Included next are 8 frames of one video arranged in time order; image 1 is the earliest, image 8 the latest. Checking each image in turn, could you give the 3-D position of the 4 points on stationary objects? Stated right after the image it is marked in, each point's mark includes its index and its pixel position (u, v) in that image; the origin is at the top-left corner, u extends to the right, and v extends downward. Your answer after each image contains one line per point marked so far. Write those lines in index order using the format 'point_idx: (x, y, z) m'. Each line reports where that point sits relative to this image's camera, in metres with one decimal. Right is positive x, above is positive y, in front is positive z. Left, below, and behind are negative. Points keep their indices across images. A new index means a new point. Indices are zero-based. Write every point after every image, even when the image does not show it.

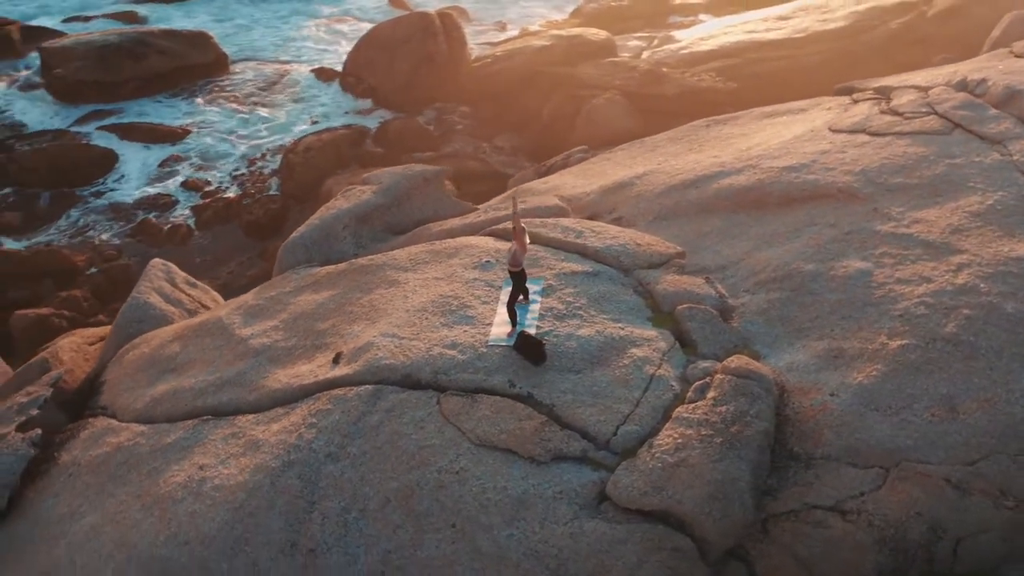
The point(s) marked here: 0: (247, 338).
0: (-1.5, -0.3, +6.2) m
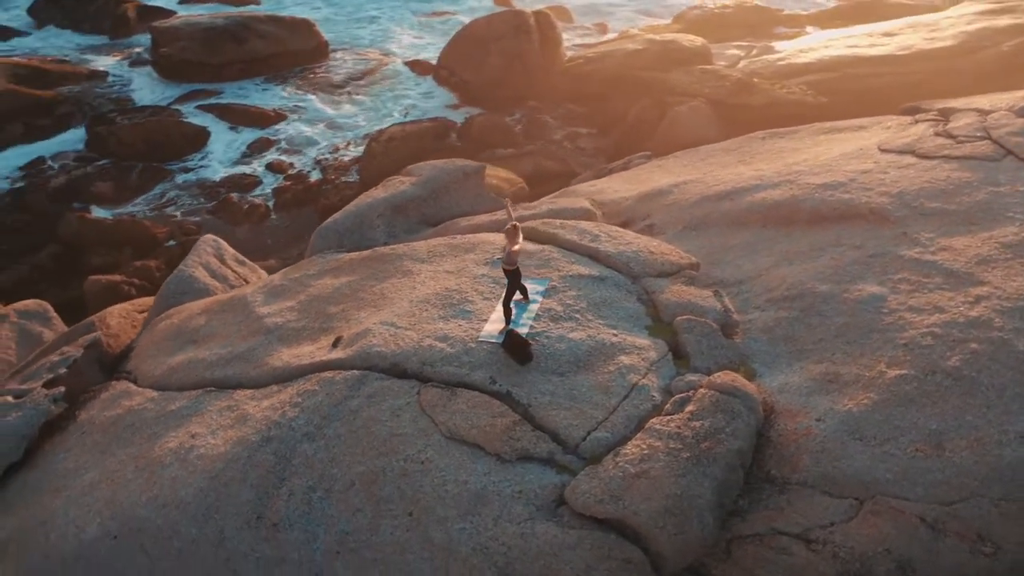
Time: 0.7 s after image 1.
0: (-1.5, -0.2, +6.4) m
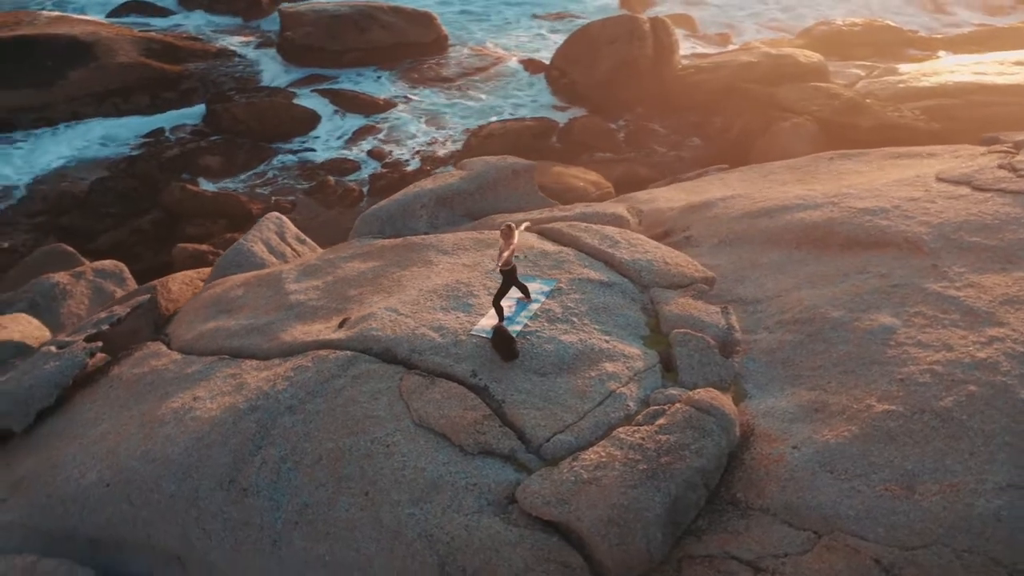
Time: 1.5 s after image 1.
0: (-1.4, 0.0, +6.6) m
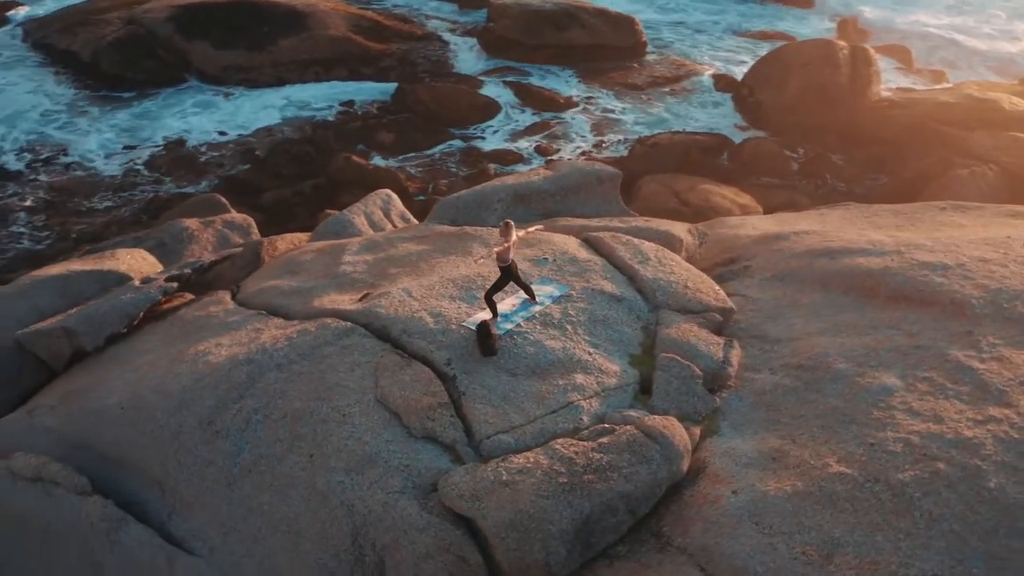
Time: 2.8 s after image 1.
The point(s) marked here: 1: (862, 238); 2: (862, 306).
0: (-1.1, +0.2, +7.0) m
1: (+2.1, +0.3, +6.7) m
2: (+1.9, -0.1, +5.9) m
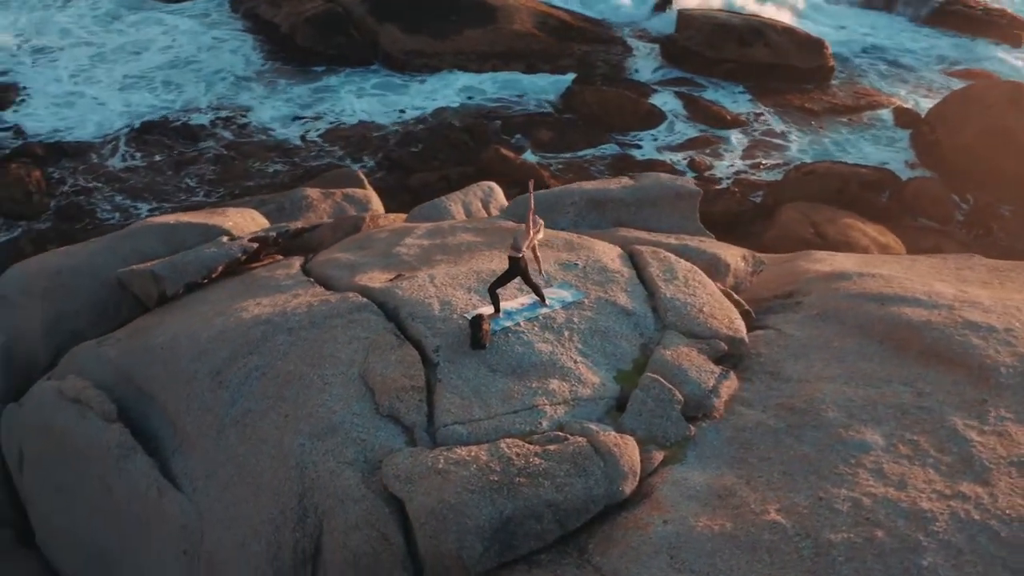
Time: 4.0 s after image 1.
0: (-0.7, +0.3, +7.2) m
1: (+2.4, 0.0, +6.2) m
2: (+1.9, -0.4, +5.6) m
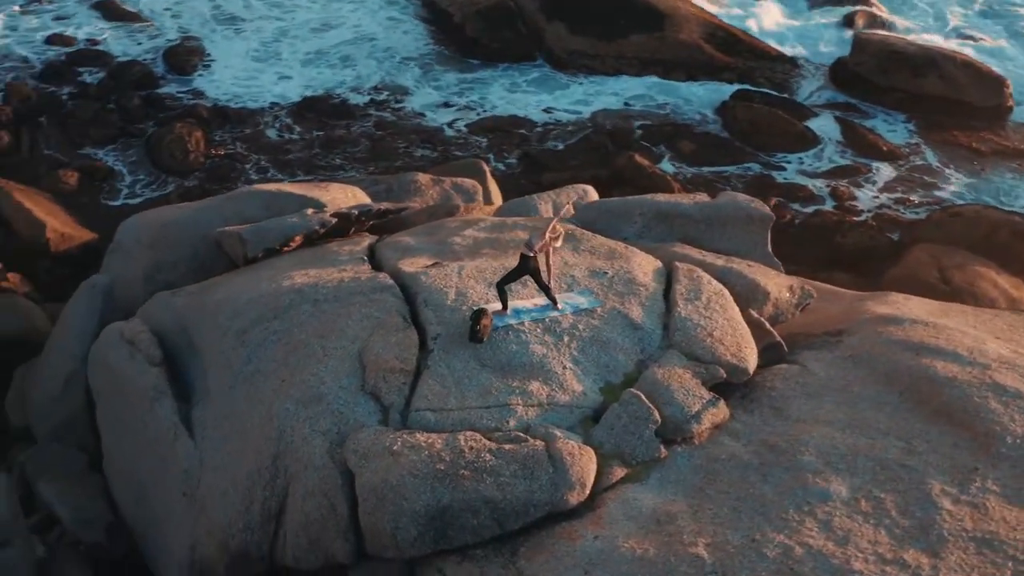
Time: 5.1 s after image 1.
0: (-0.3, +0.4, +7.3) m
1: (+2.5, -0.3, +5.8) m
2: (+1.9, -0.6, +5.2) m
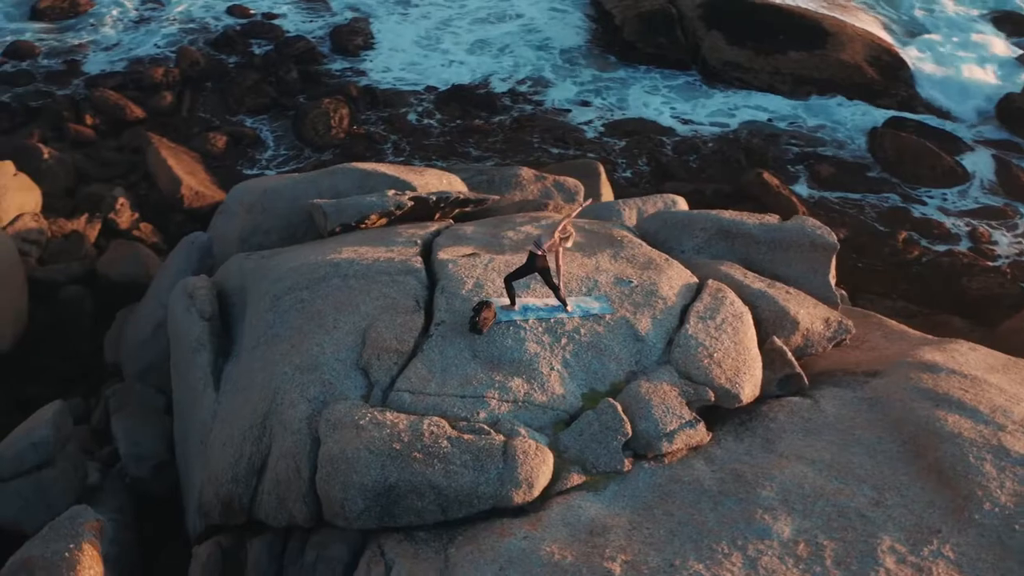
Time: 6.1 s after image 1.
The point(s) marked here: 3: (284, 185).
0: (+0.1, +0.4, +7.4) m
1: (+2.4, -0.6, +5.4) m
2: (+1.7, -0.8, +5.0) m
3: (-1.9, +0.9, +9.1) m
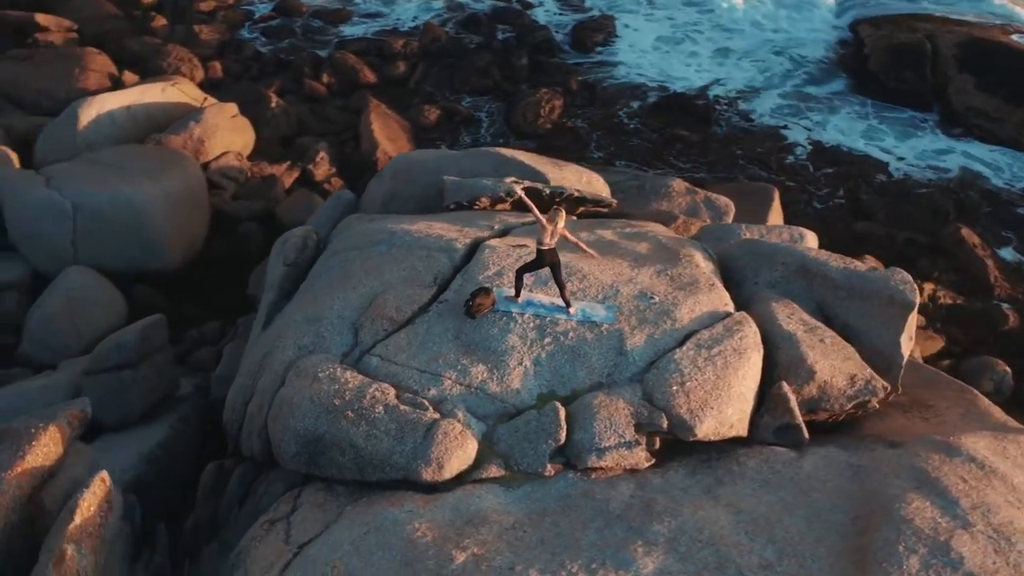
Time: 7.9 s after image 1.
0: (+0.6, +0.4, +7.3) m
1: (+2.1, -1.0, +4.8) m
2: (+1.3, -1.0, +4.6) m
3: (-0.7, +1.1, +9.6) m
